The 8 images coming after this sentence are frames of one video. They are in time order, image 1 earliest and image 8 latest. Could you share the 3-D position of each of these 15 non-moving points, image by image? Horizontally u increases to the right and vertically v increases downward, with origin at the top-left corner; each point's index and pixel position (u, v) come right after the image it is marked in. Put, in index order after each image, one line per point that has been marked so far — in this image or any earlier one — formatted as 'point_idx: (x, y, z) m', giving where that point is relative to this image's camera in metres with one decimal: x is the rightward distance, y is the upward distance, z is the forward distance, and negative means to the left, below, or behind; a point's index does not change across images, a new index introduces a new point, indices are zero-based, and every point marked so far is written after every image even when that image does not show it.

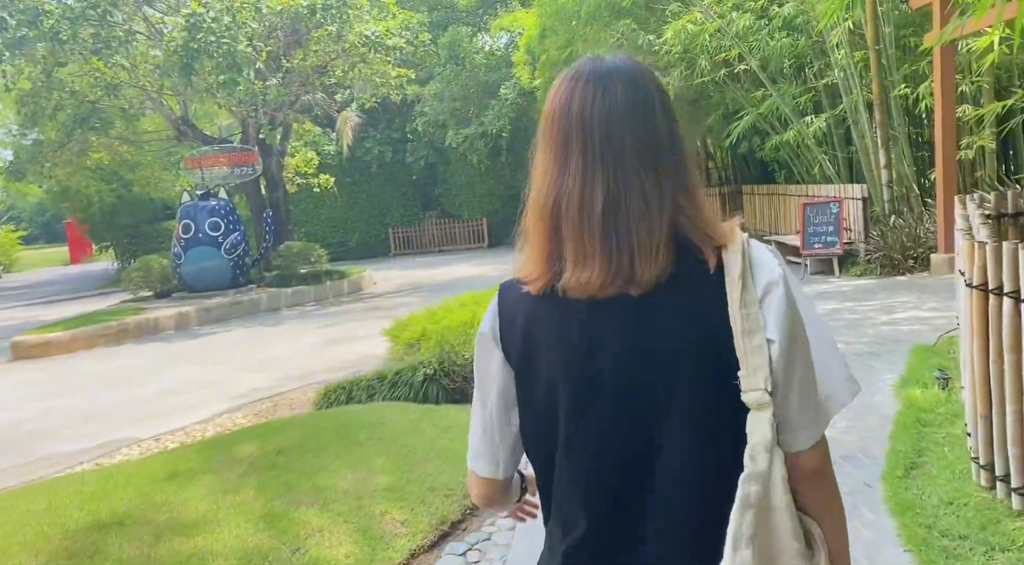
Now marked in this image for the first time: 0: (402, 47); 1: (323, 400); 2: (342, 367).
0: (-1.7, +3.6, +13.7) m
1: (-1.1, -0.7, +5.4) m
2: (-1.4, -0.7, +7.5) m
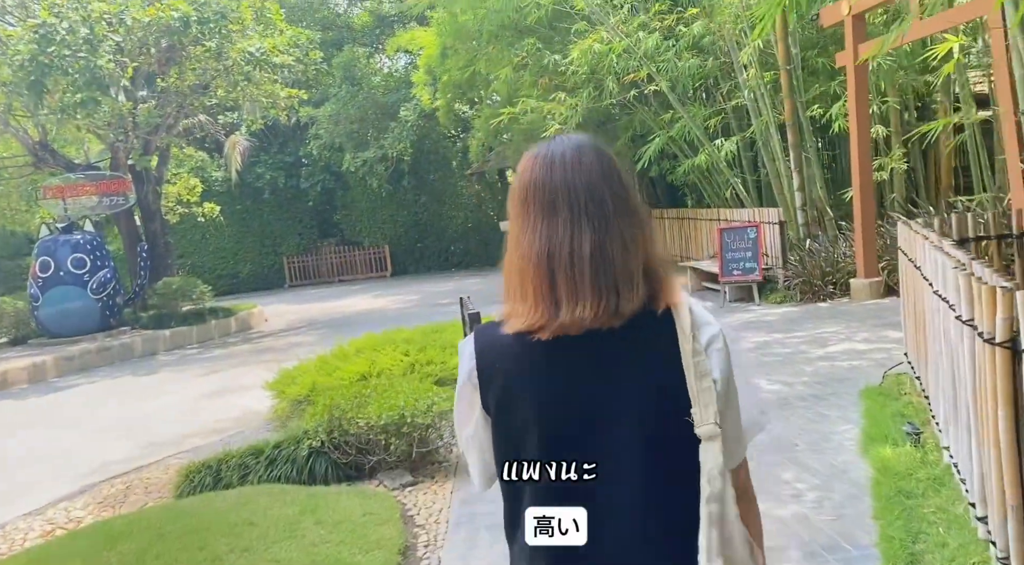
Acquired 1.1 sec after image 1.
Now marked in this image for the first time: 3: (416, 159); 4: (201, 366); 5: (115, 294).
0: (-3.1, +3.1, +12.7) m
1: (-1.6, -1.0, +4.4) m
2: (-2.1, -1.0, +6.5) m
3: (-2.2, +2.6, +19.9) m
4: (-3.6, -0.9, +10.5) m
5: (-5.5, -0.2, +12.5) m
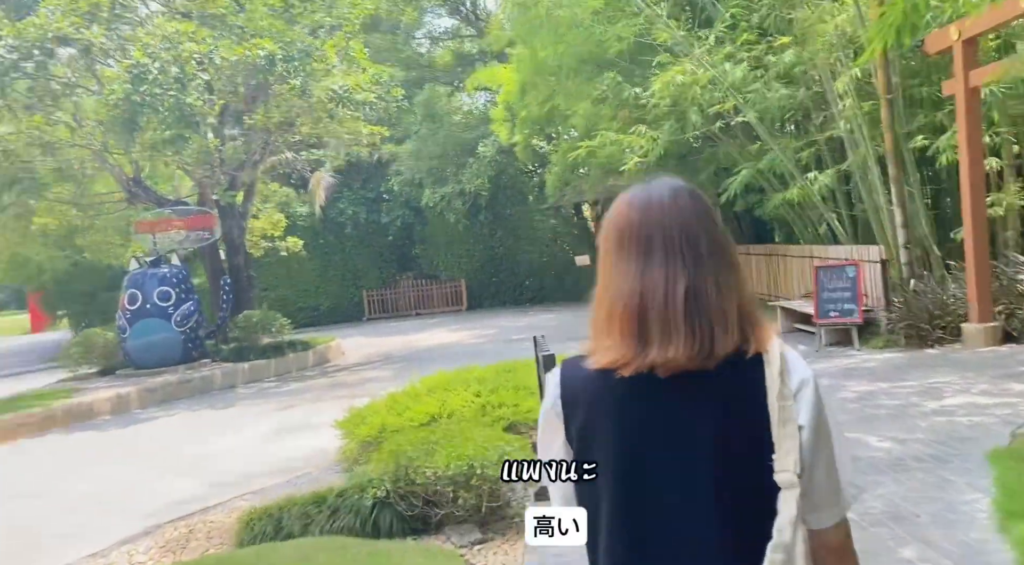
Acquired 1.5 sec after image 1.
0: (-2.0, +2.6, +12.8) m
1: (-1.3, -1.2, +4.2) m
2: (-1.5, -1.3, +6.3) m
3: (-0.4, +1.9, +19.8) m
4: (-2.7, -1.3, +10.5) m
5: (-4.4, -0.6, +12.7) m
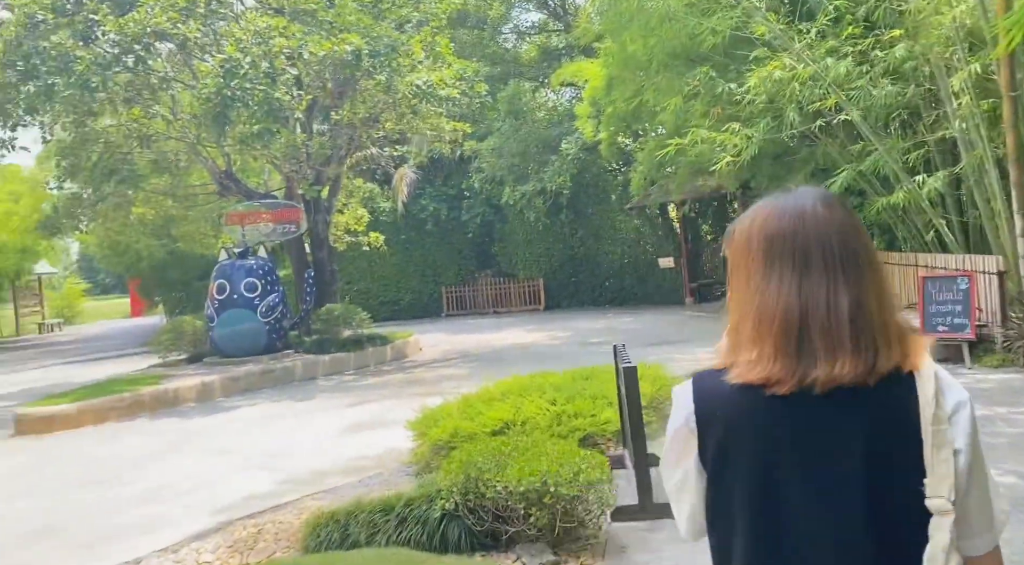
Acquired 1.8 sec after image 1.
0: (-0.8, +2.6, +12.7) m
1: (-0.9, -1.2, +4.1) m
2: (-1.0, -1.3, +6.2) m
3: (+1.4, +1.9, +19.6) m
4: (-1.8, -1.3, +10.5) m
5: (-3.3, -0.5, +12.8) m
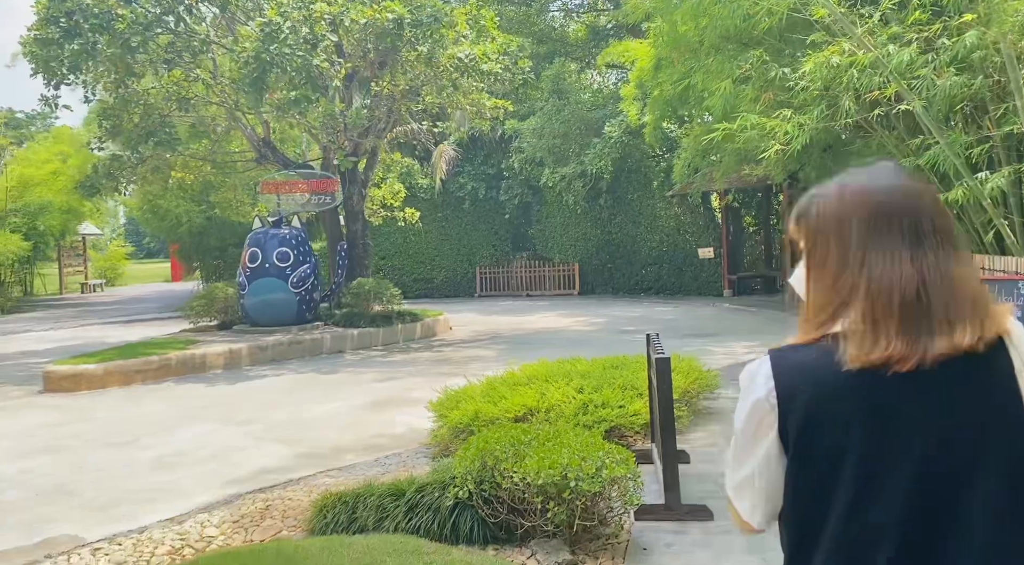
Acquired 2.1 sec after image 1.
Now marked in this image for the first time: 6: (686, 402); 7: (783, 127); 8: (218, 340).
0: (-0.2, +2.9, +12.4) m
1: (-0.8, -1.0, +3.9) m
2: (-0.9, -1.1, +6.0) m
3: (+2.2, +2.2, +19.2) m
4: (-1.5, -1.0, +10.3) m
5: (-2.8, -0.1, +12.7) m
6: (+1.2, -0.8, +6.3) m
7: (+3.0, +1.7, +10.0) m
8: (-3.7, -0.7, +11.3) m
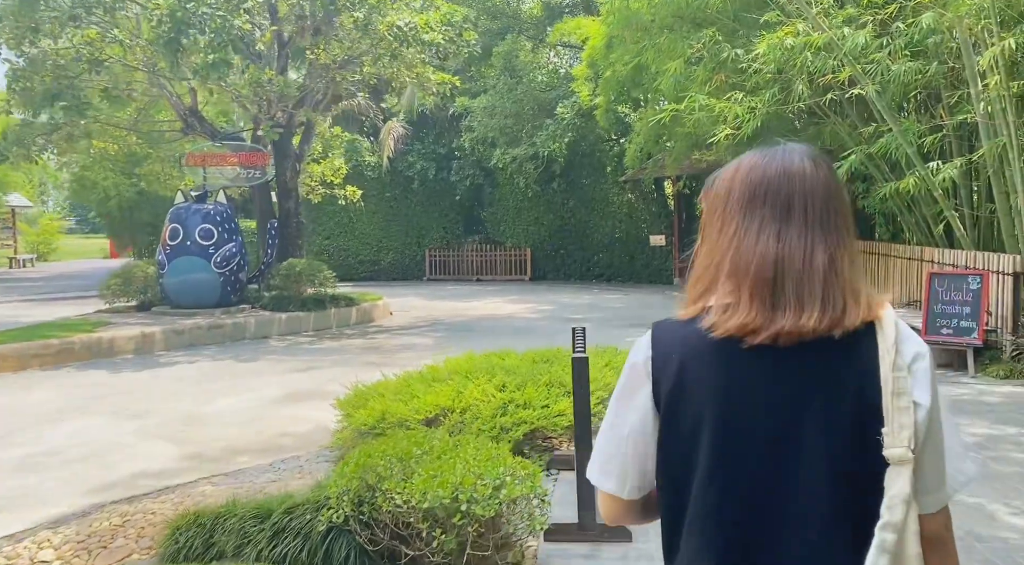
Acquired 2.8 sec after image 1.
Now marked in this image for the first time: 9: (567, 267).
0: (-0.9, +3.1, +11.8) m
1: (-1.3, -0.9, +3.4) m
2: (-1.4, -1.0, +5.5) m
3: (+1.2, +2.4, +18.7) m
4: (-2.2, -0.8, +9.7) m
5: (-3.6, +0.2, +12.0) m
6: (+0.7, -0.8, +5.8) m
7: (+2.3, +1.8, +9.5) m
8: (-4.4, -0.5, +10.5) m
9: (+1.2, +0.3, +19.5) m
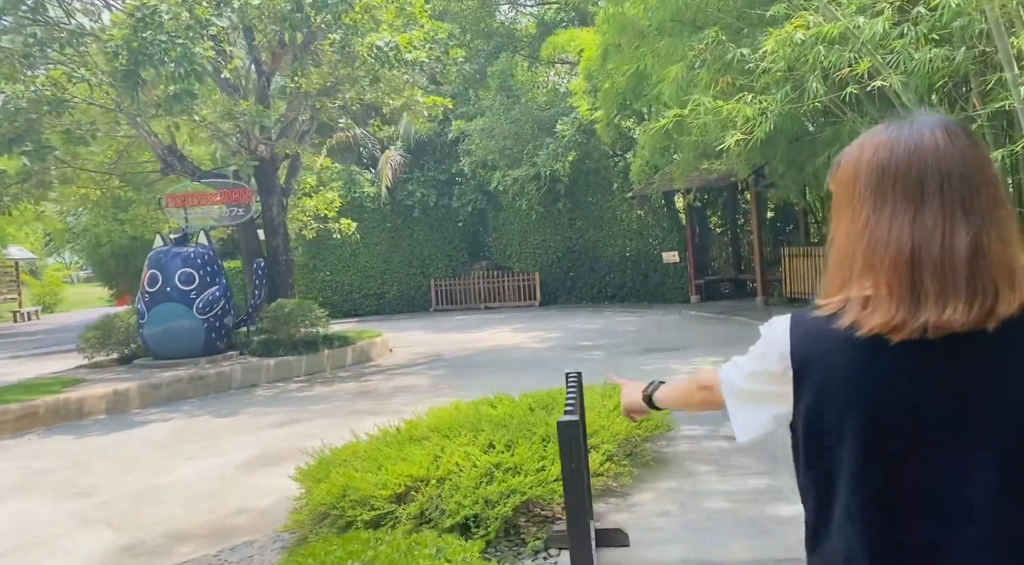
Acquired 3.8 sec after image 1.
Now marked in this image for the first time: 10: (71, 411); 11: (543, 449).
0: (-1.0, +2.7, +11.1) m
1: (-1.3, -1.2, +2.5) m
2: (-1.4, -1.2, +4.7) m
3: (+1.2, +2.0, +17.9) m
4: (-2.1, -1.2, +8.9) m
5: (-3.6, -0.4, +11.3) m
6: (+0.7, -0.9, +5.0) m
7: (+2.2, +1.6, +8.7) m
8: (-4.4, -1.1, +9.8) m
9: (+1.3, -0.1, +18.7) m
10: (-4.2, -1.2, +8.6) m
11: (+0.1, -0.8, +4.4) m
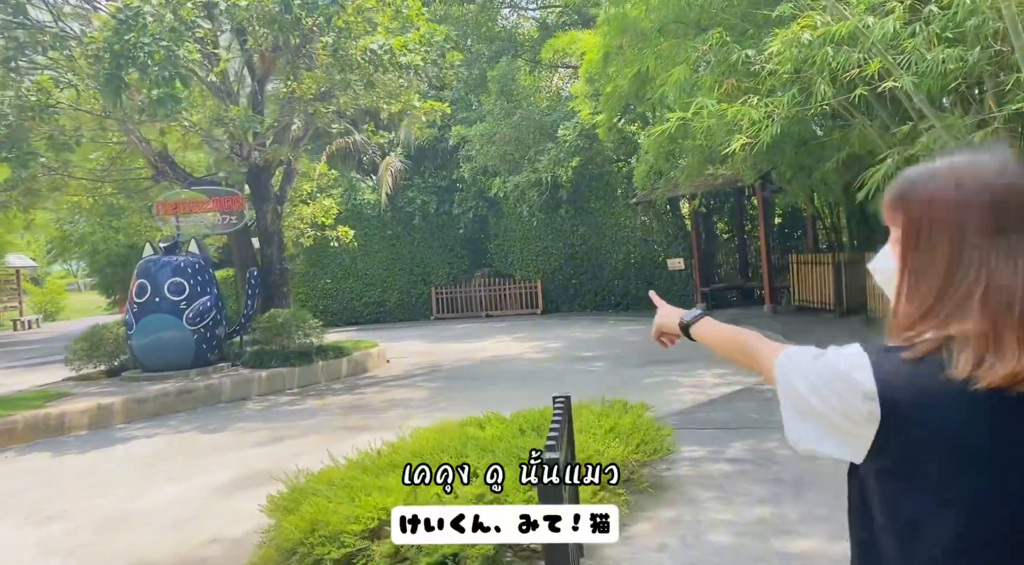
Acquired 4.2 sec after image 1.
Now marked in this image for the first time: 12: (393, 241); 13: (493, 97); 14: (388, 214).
0: (-1.1, +2.6, +10.8) m
1: (-1.4, -1.2, +2.2) m
2: (-1.5, -1.3, +4.4) m
3: (+1.2, +1.8, +17.6) m
4: (-2.2, -1.3, +8.6) m
5: (-3.6, -0.5, +11.0) m
6: (+0.6, -1.0, +4.6) m
7: (+2.2, +1.5, +8.4) m
8: (-4.4, -1.2, +9.5) m
9: (+1.4, -0.3, +18.4) m
10: (-4.2, -1.3, +8.3) m
11: (+0.1, -0.9, +4.1) m
12: (-2.6, +0.9, +19.7) m
13: (-0.4, +3.4, +16.9) m
14: (-2.7, +1.5, +19.6) m
